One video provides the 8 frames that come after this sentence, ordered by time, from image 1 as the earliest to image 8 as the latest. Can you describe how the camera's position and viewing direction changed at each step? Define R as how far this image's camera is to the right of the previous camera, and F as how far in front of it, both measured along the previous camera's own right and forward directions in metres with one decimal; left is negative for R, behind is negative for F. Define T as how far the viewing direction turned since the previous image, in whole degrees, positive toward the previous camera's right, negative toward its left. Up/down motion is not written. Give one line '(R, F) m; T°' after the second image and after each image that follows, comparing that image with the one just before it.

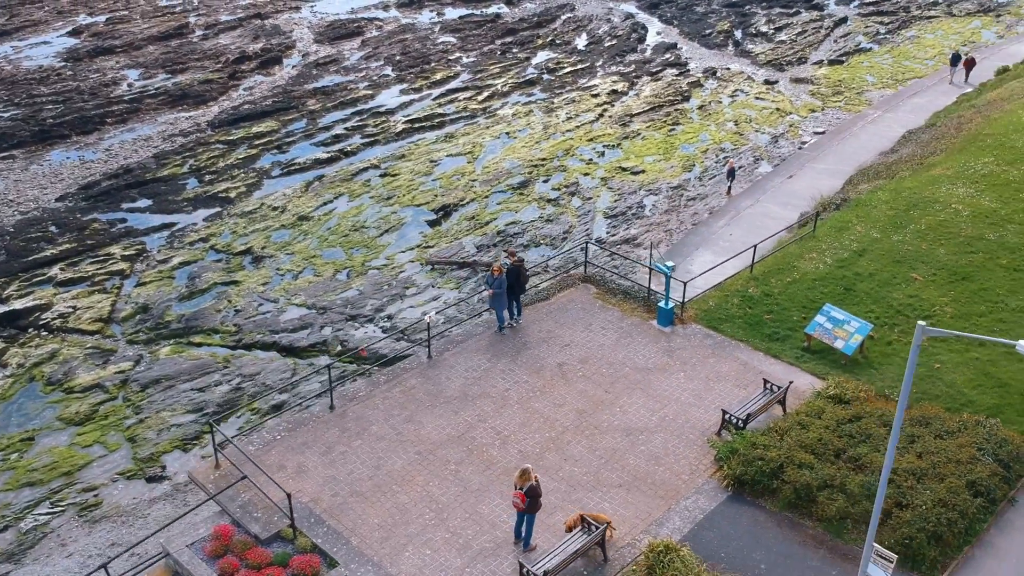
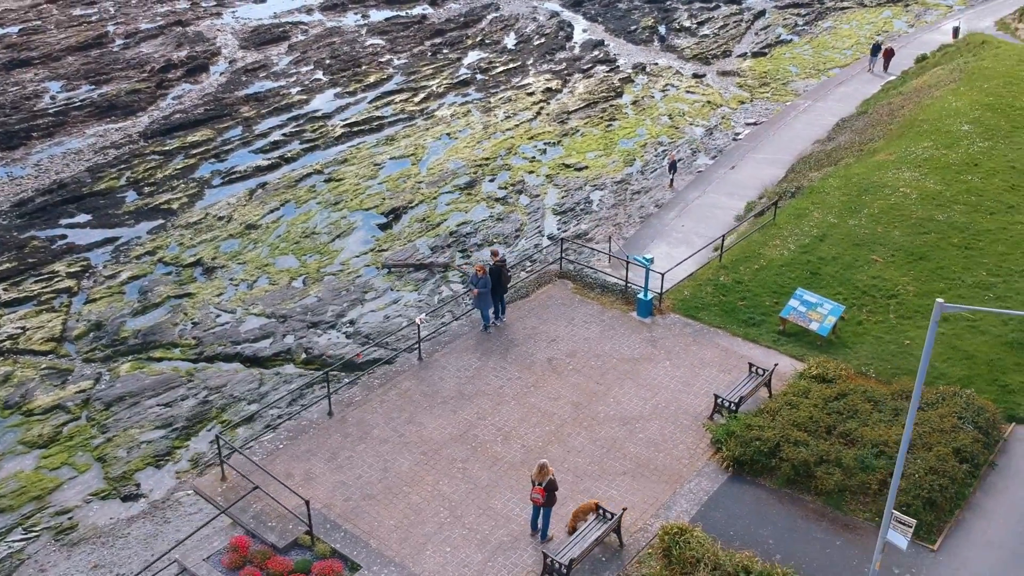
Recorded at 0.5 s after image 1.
(-1.1, -0.2) m; +5°
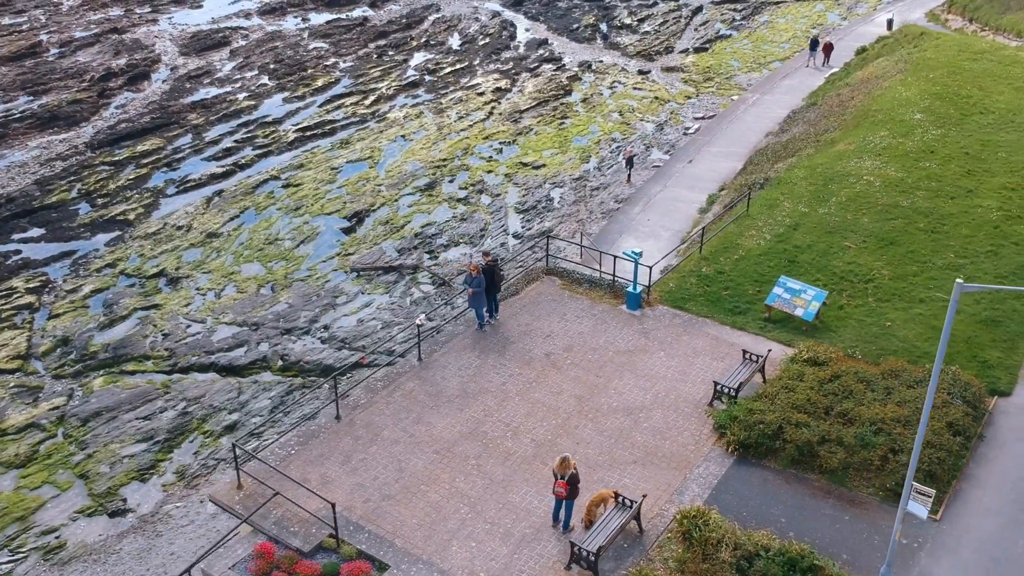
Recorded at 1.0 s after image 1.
(-1.0, -0.2) m; +4°
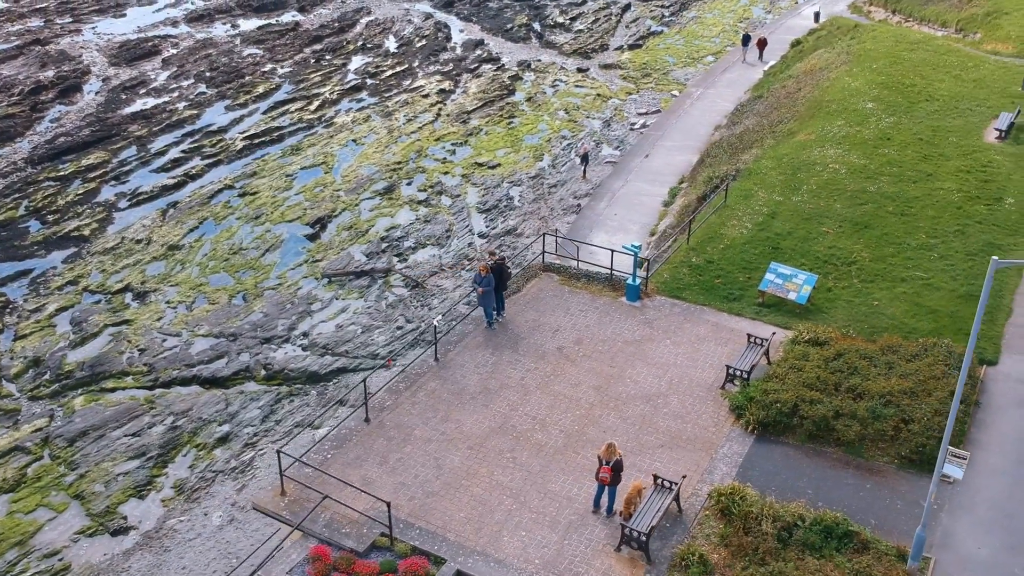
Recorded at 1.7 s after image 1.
(-1.5, -0.4) m; +5°
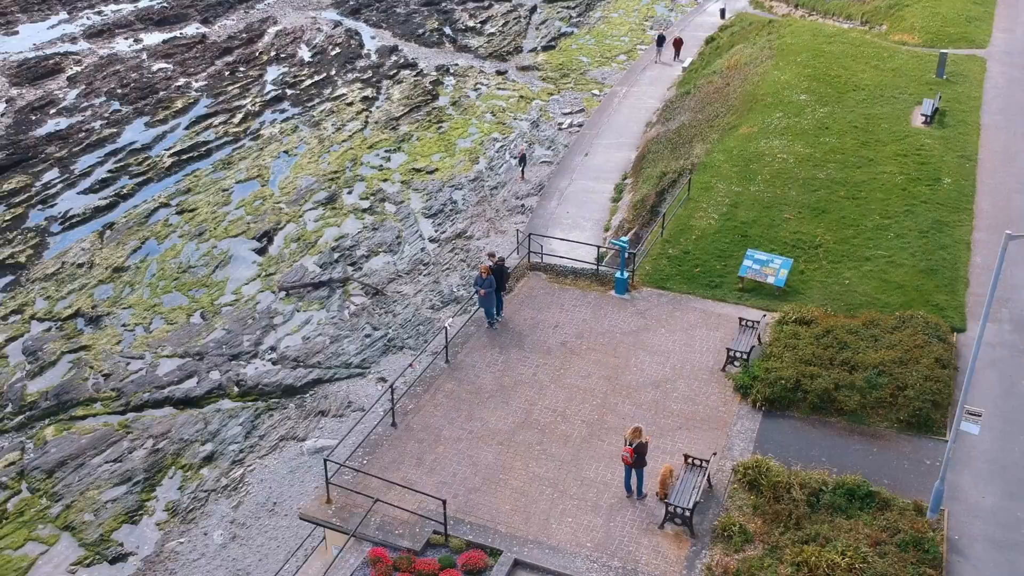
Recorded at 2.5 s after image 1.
(-1.9, -0.5) m; +6°
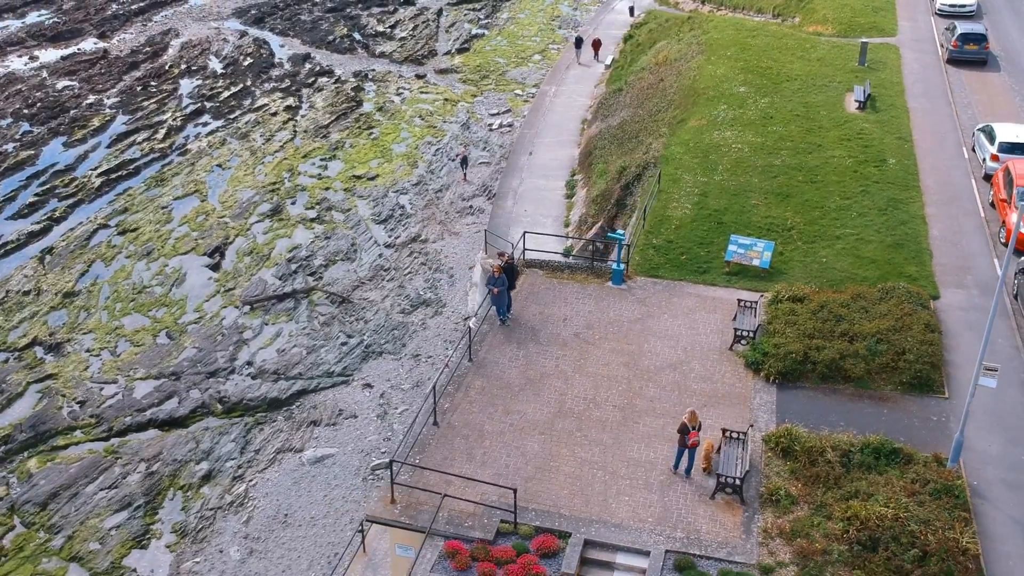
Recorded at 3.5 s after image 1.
(-2.2, -0.5) m; +7°
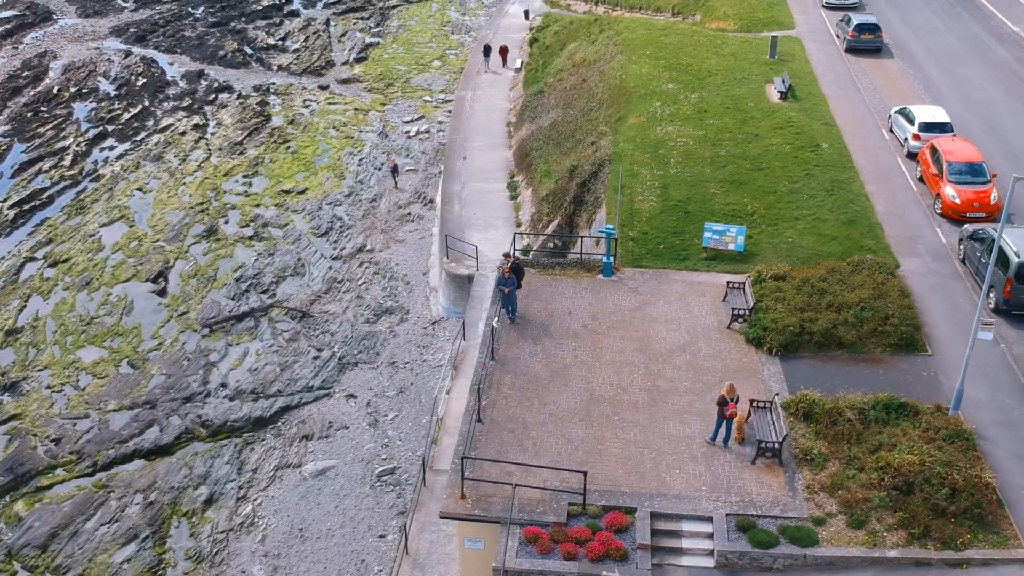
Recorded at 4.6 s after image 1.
(-2.7, -0.6) m; +8°
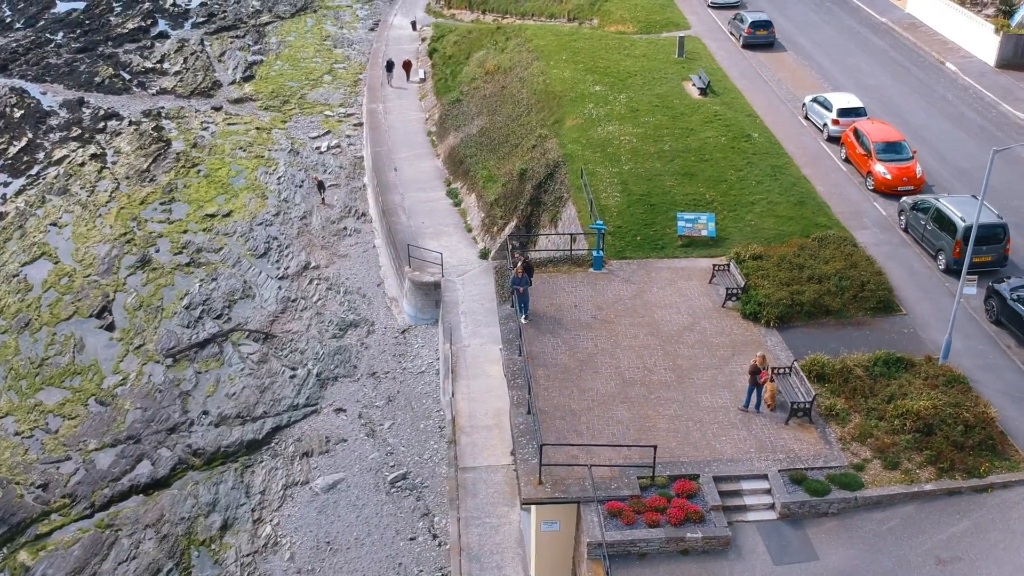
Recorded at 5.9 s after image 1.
(-3.3, -0.7) m; +9°
